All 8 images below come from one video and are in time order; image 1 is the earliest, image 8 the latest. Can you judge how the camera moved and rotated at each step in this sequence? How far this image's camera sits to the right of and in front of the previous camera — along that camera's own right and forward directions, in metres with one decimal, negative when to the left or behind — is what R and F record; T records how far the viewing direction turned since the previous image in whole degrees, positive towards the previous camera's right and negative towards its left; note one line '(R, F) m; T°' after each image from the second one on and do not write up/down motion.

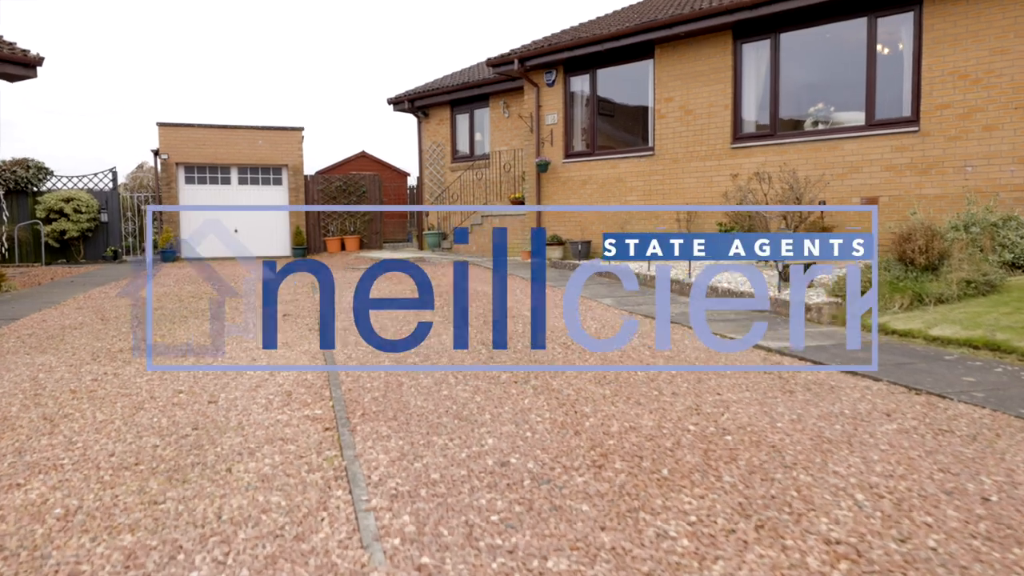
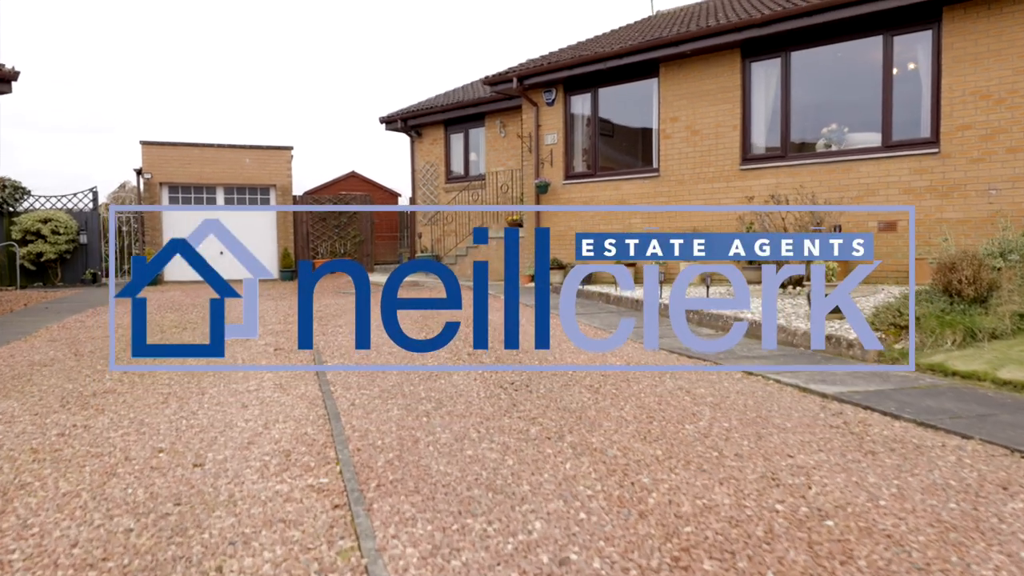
(-0.2, +0.5) m; +1°
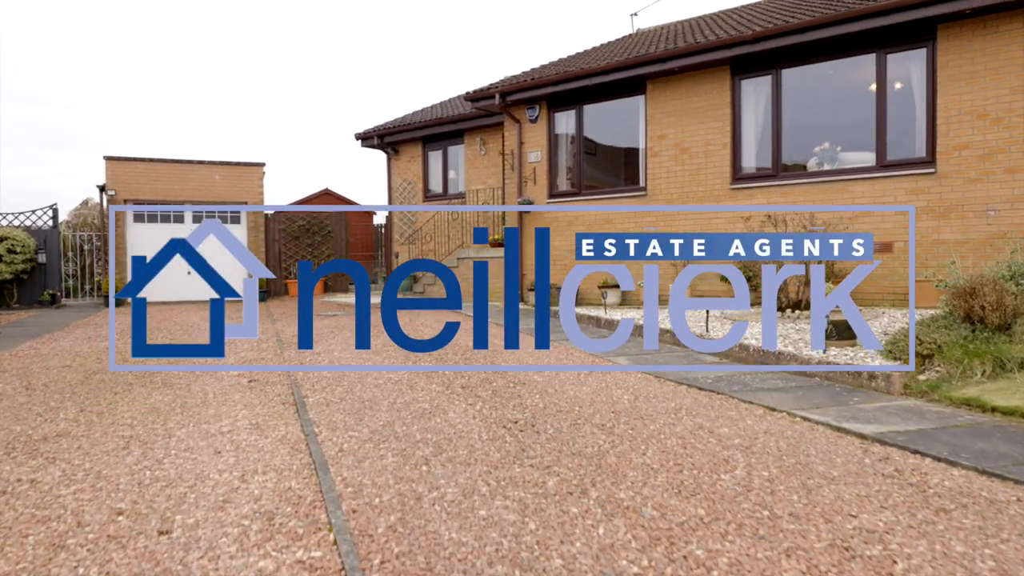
(-0.2, +0.4) m; +2°
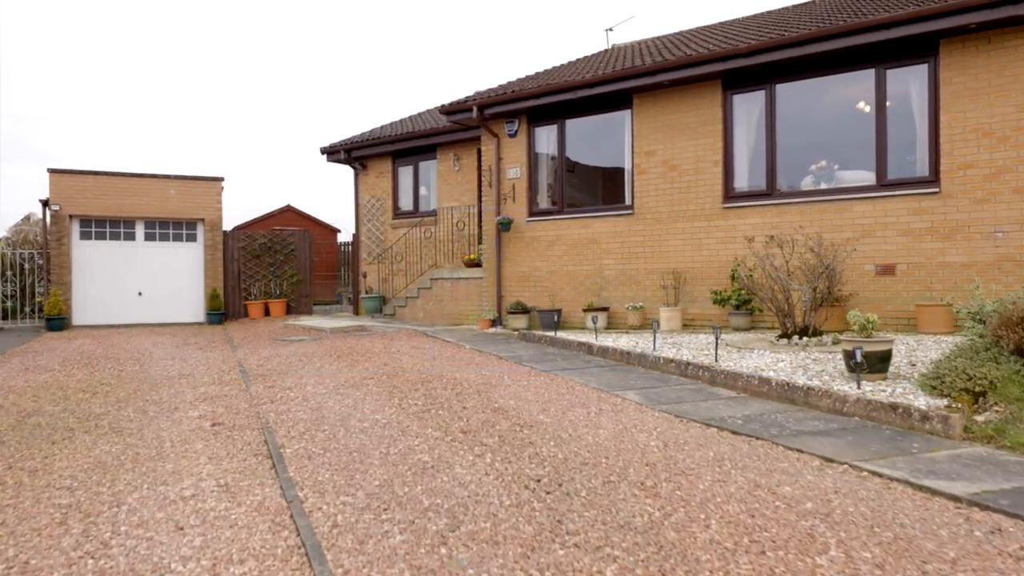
(-0.3, +0.6) m; +3°
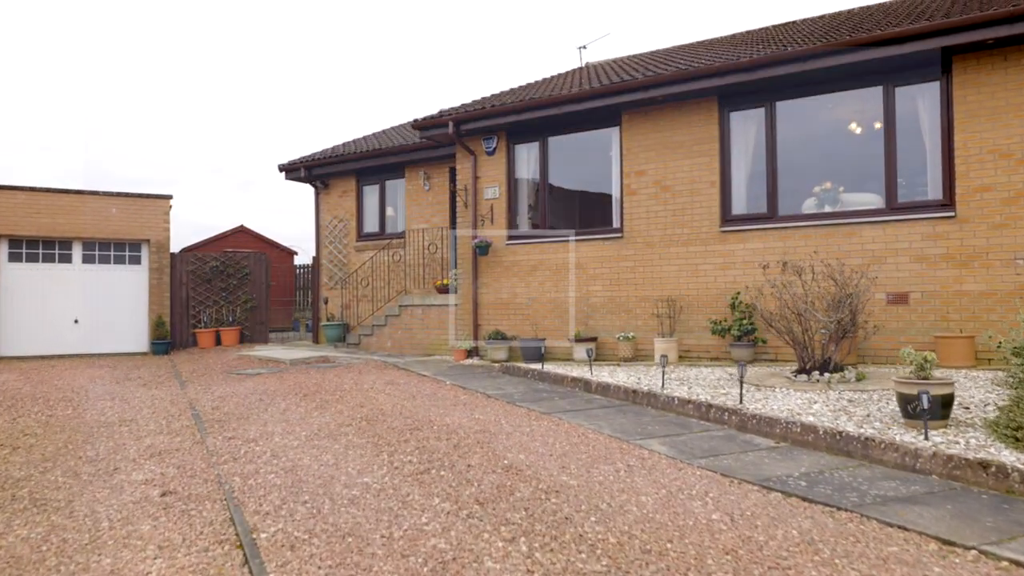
(-0.4, +0.8) m; +4°
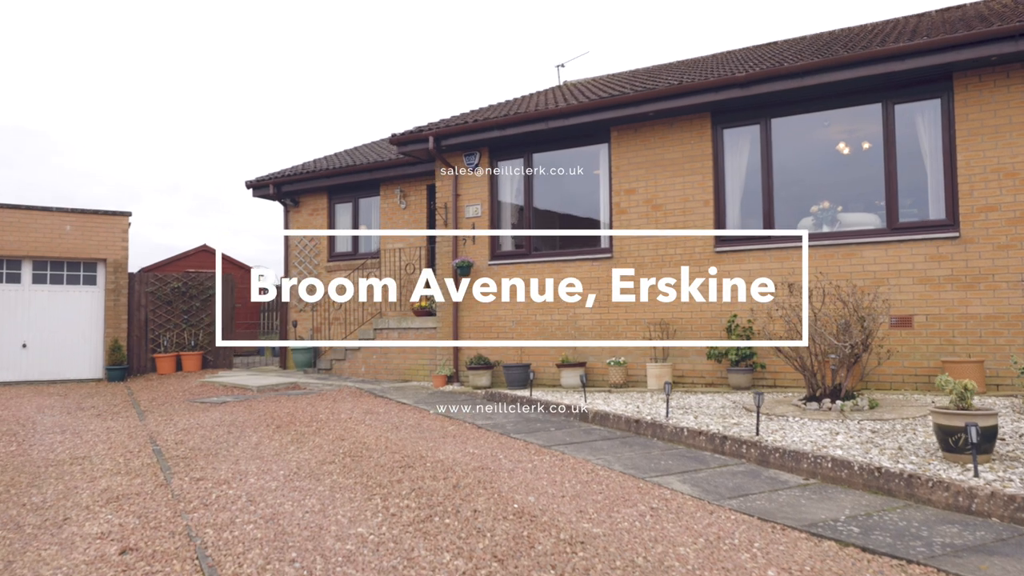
(-0.2, +0.5) m; +3°
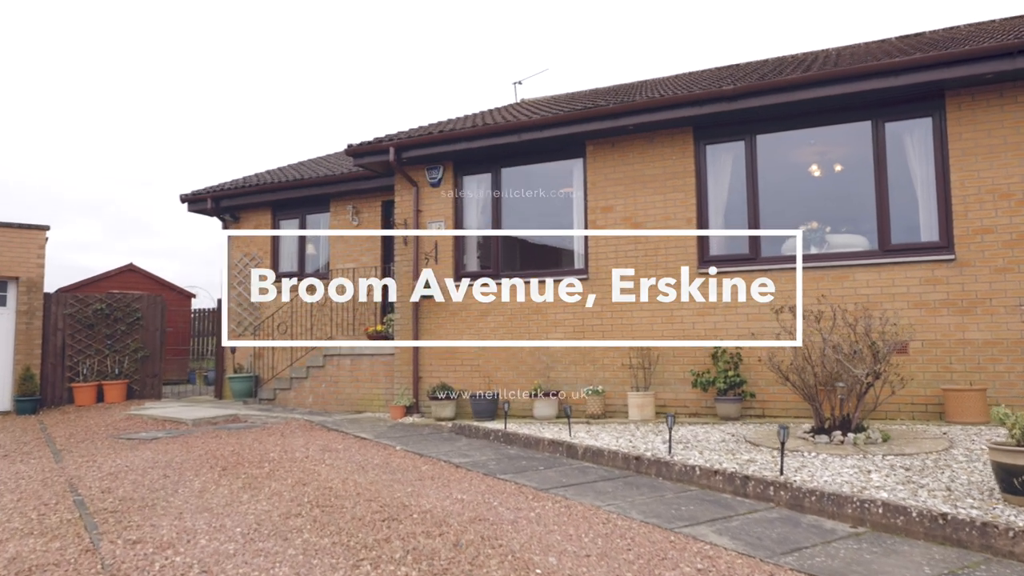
(-0.4, +0.7) m; +5°
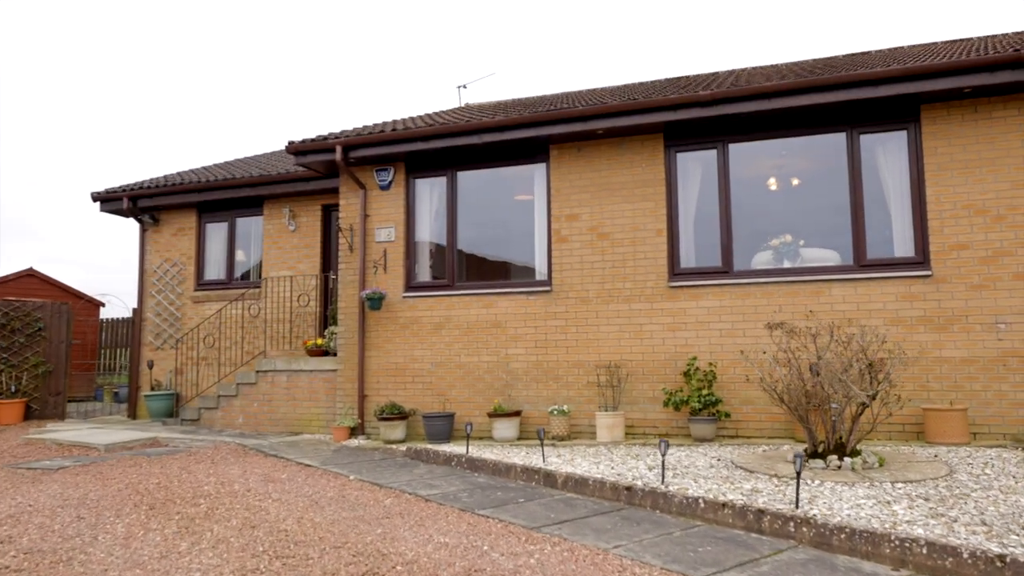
(-0.4, +0.6) m; +6°
